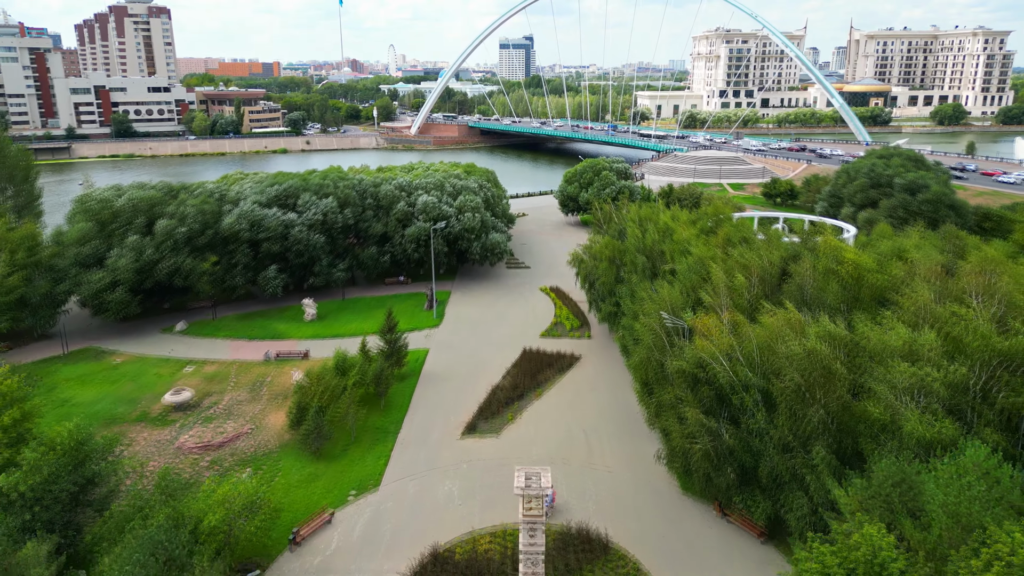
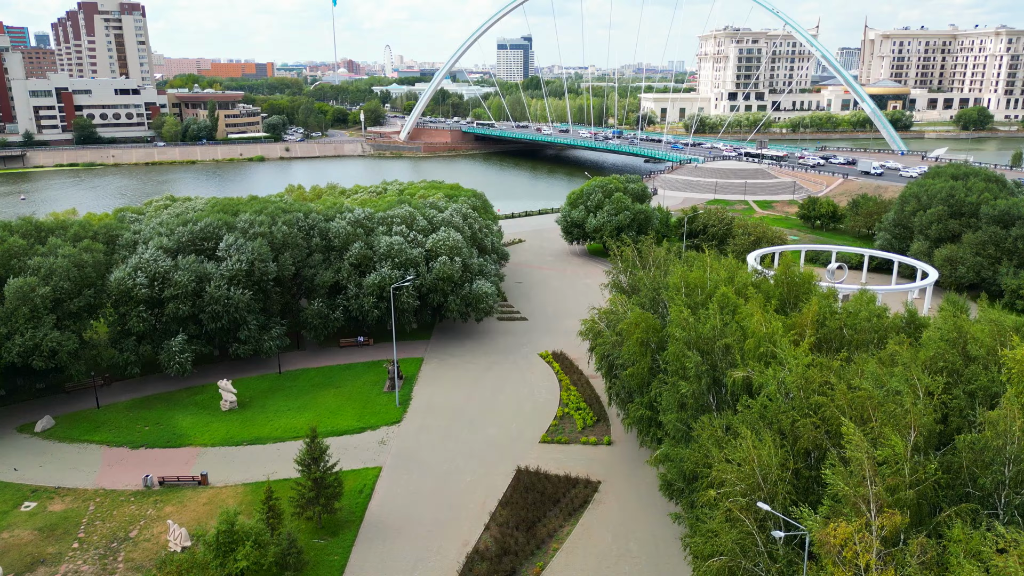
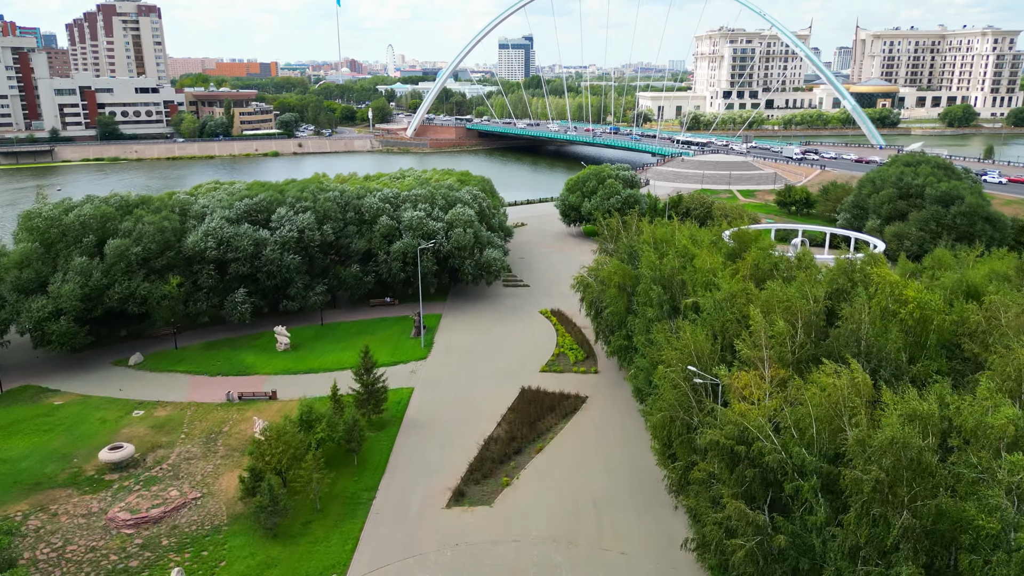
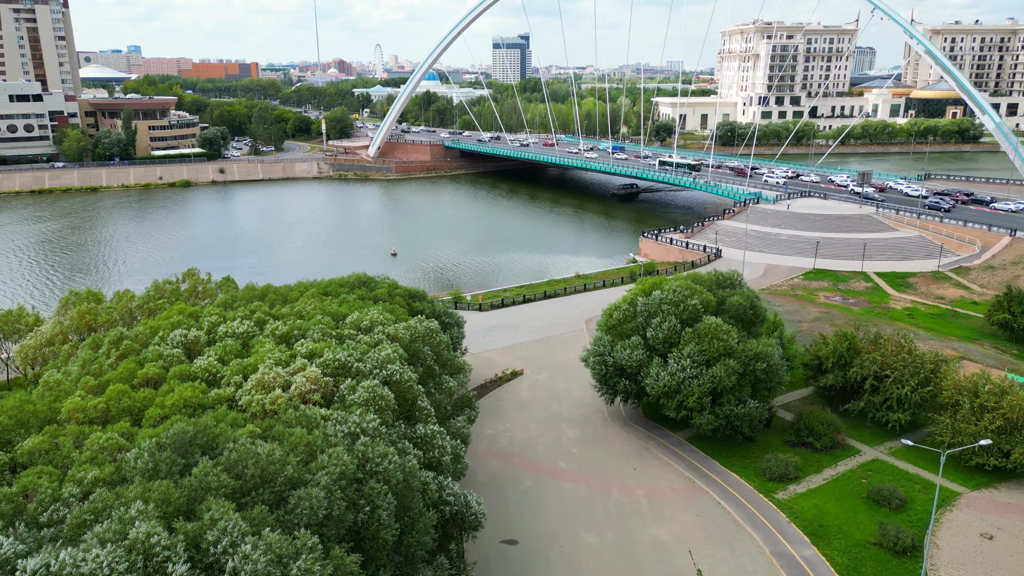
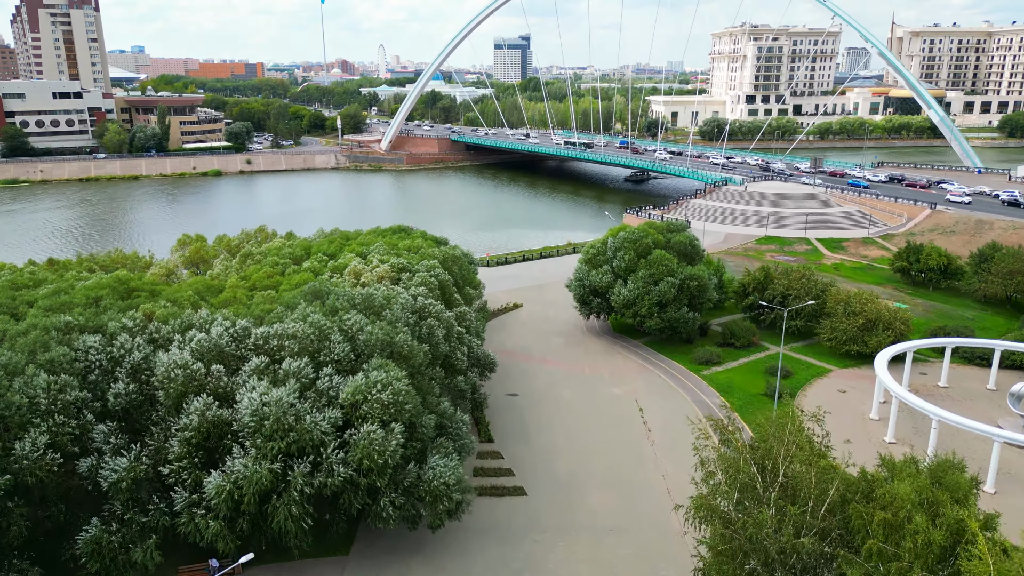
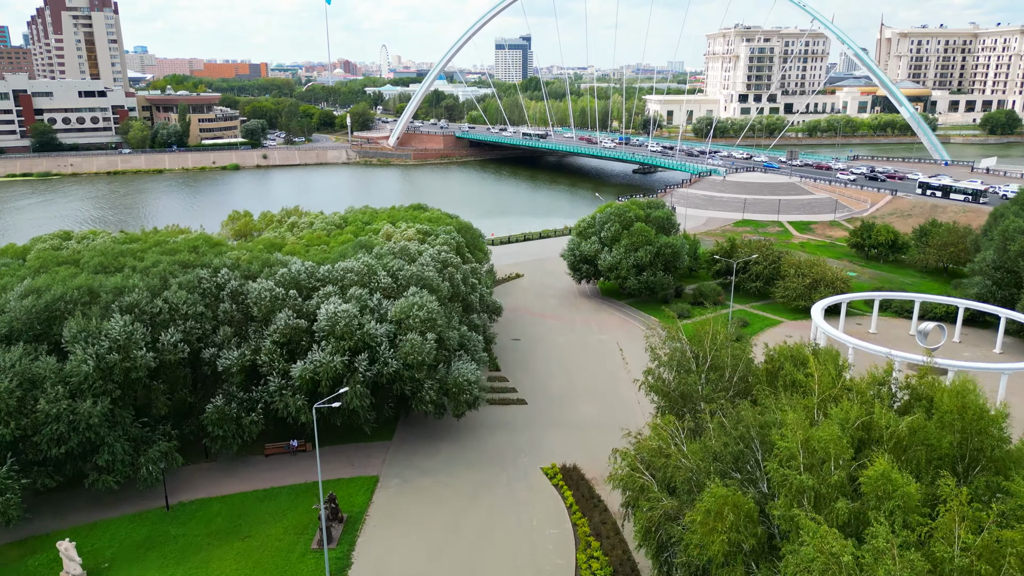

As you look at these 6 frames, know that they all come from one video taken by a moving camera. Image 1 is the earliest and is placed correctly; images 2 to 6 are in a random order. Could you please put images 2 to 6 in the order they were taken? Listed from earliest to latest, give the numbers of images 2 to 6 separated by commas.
3, 2, 6, 5, 4
